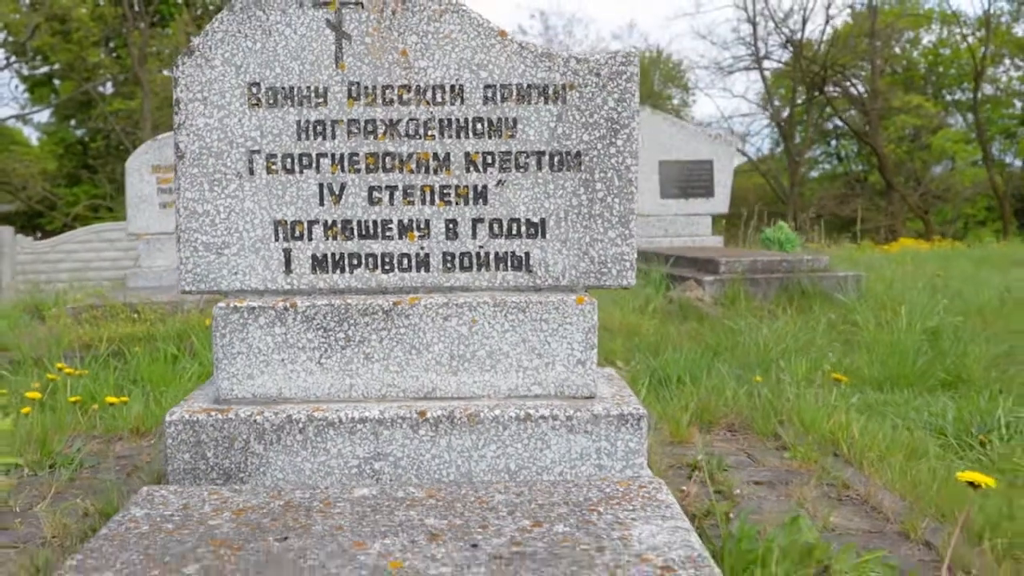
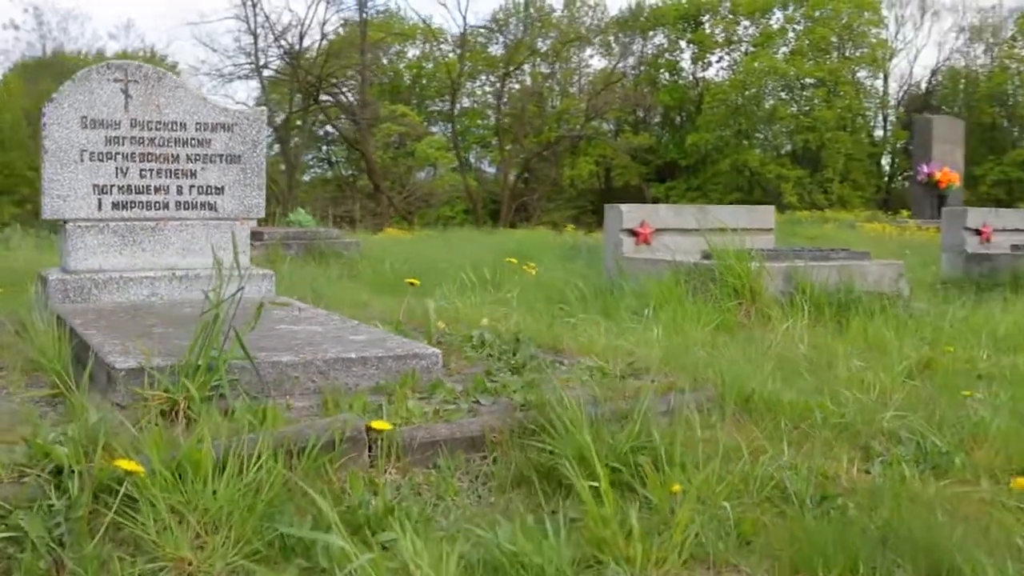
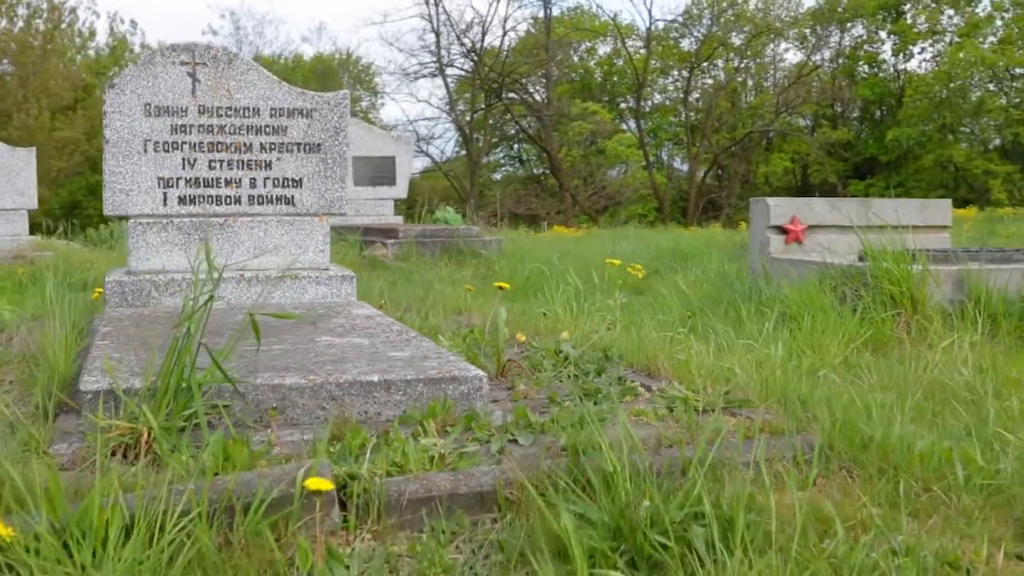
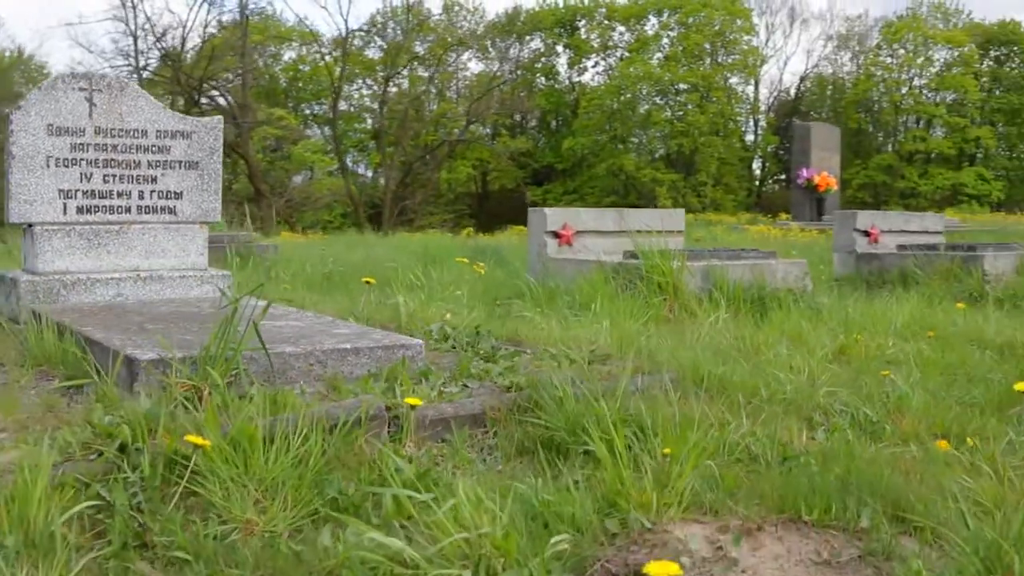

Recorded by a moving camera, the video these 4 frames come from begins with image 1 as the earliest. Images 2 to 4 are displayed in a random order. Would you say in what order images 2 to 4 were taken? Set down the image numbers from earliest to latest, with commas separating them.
3, 2, 4
